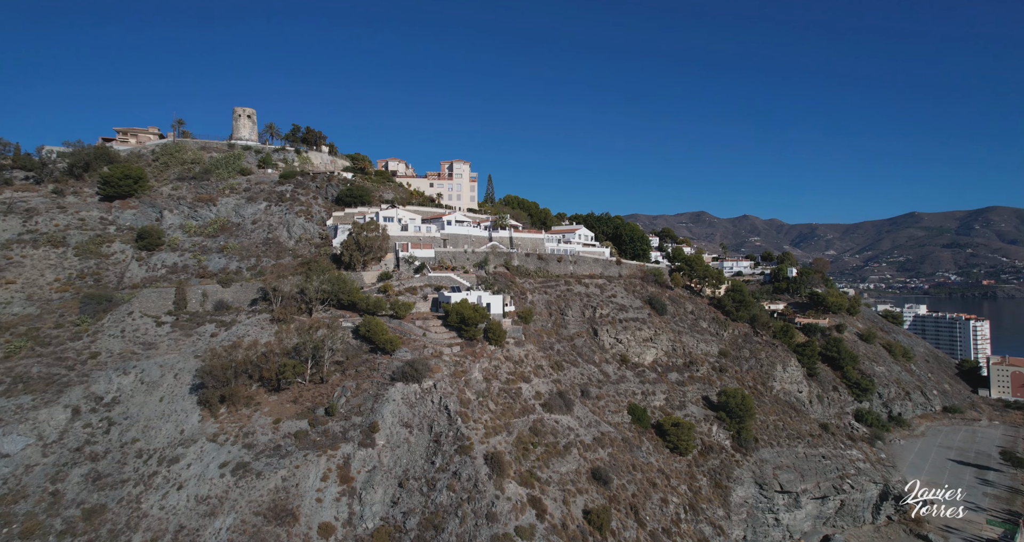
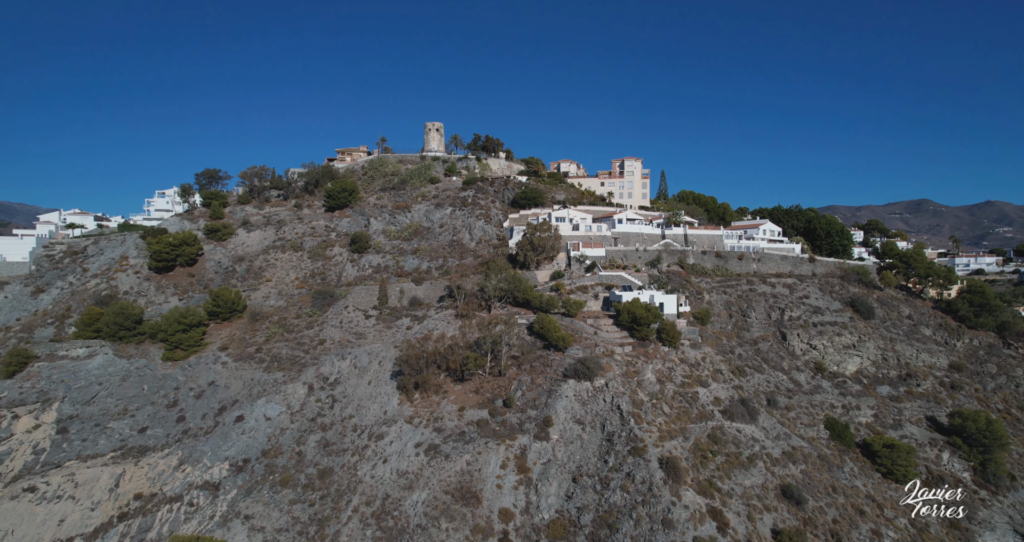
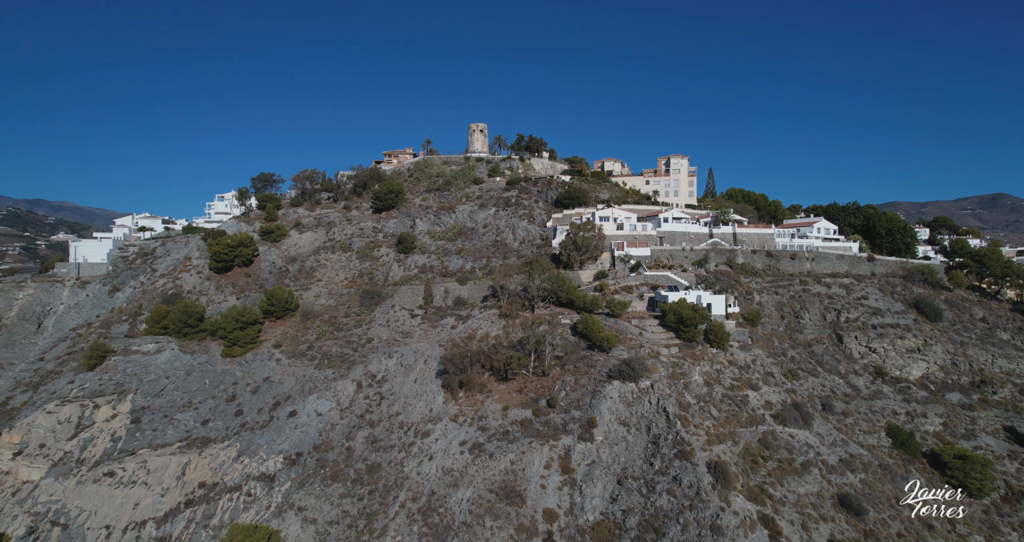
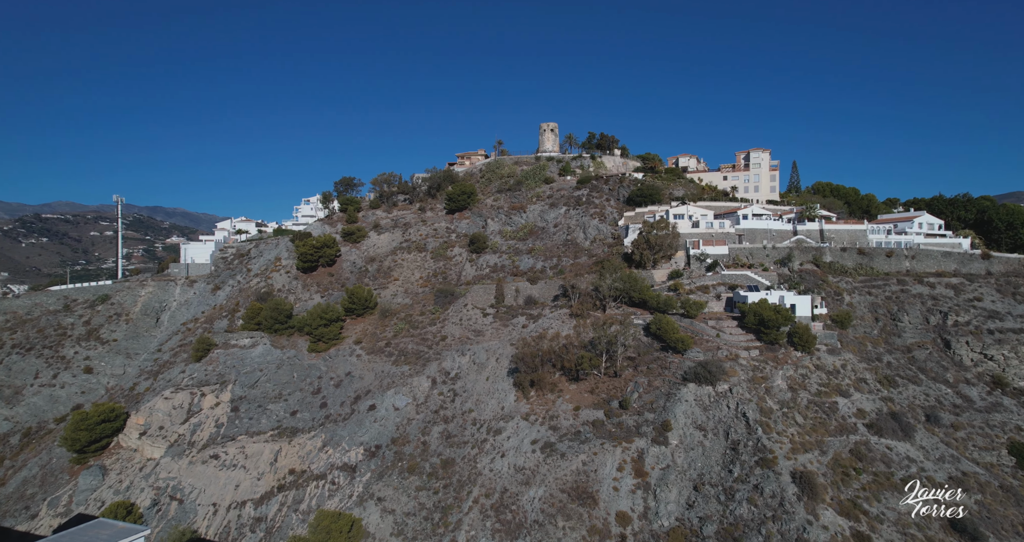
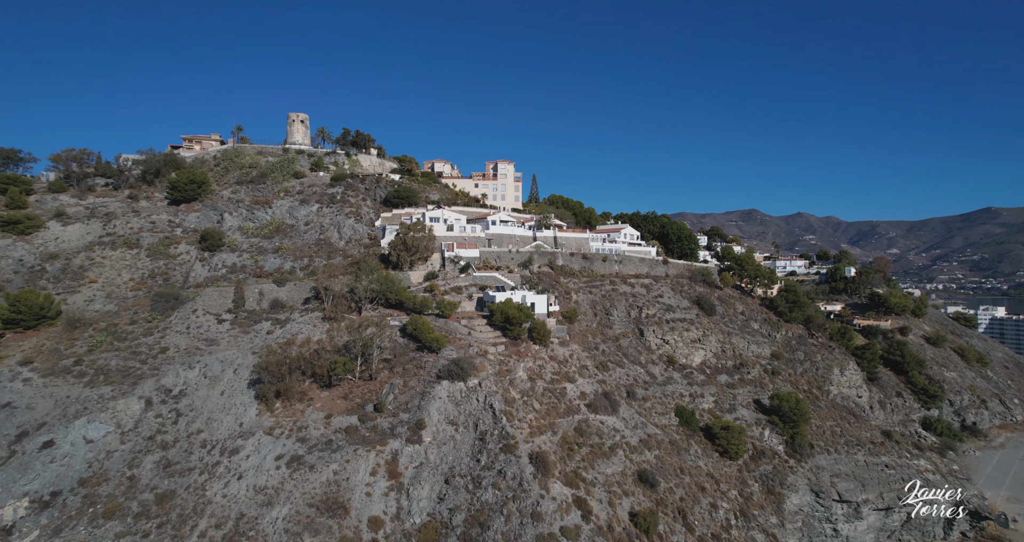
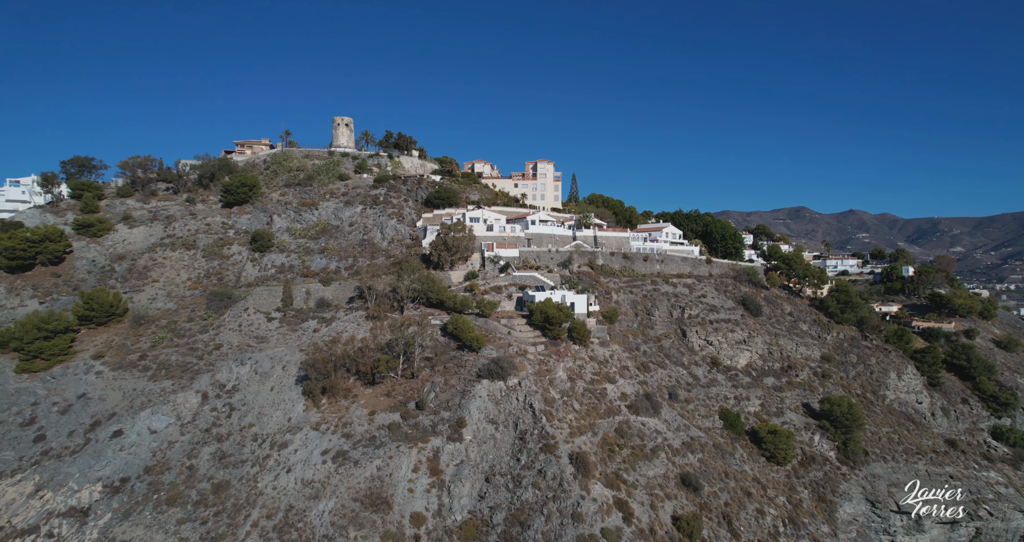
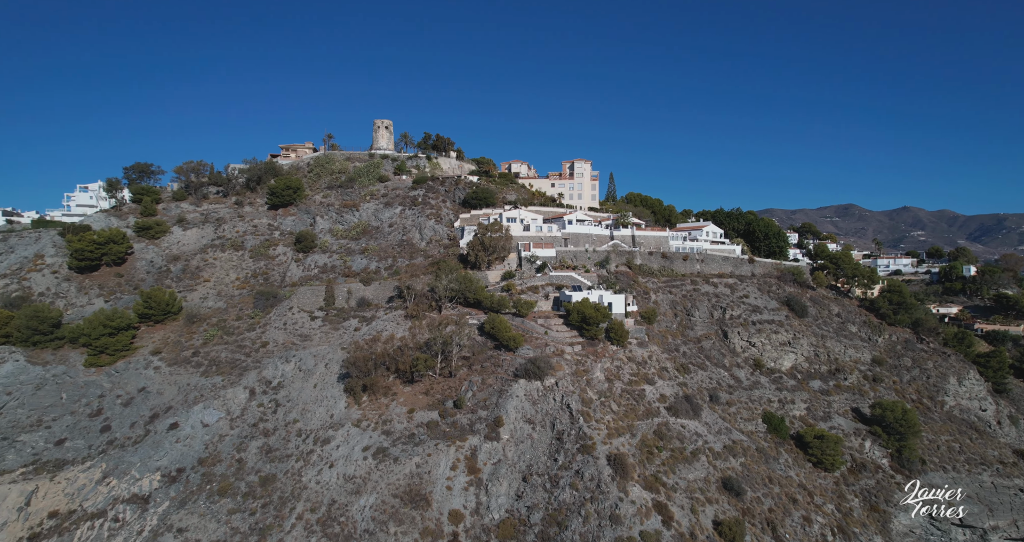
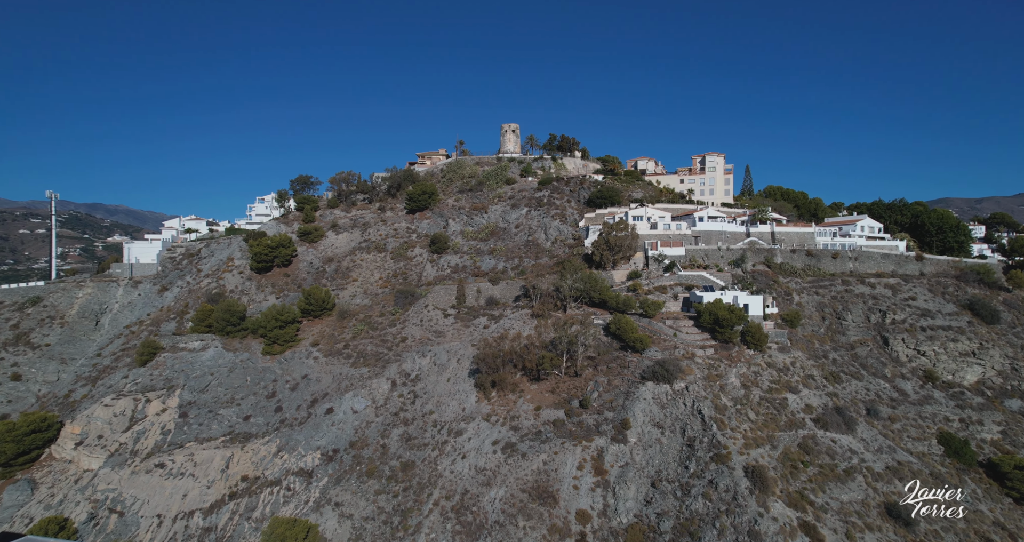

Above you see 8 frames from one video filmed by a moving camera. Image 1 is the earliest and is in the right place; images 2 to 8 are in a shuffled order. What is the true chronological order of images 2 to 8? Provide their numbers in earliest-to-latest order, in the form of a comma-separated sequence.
5, 6, 7, 2, 3, 8, 4
